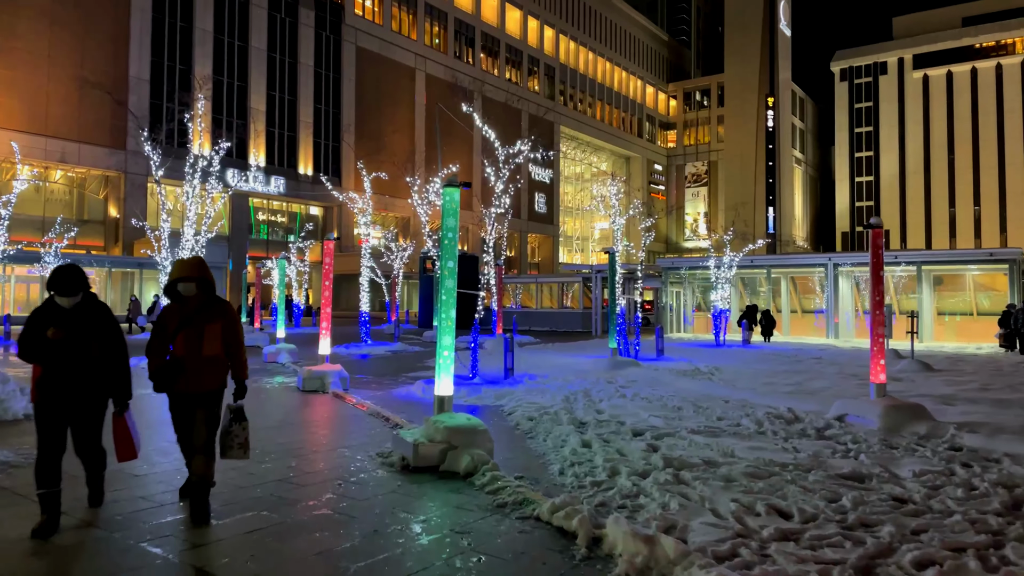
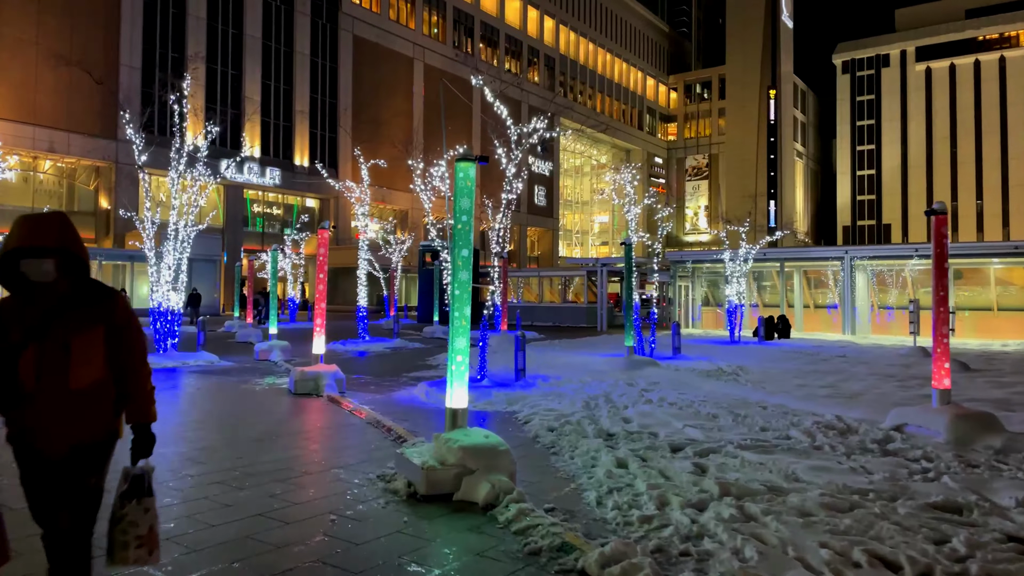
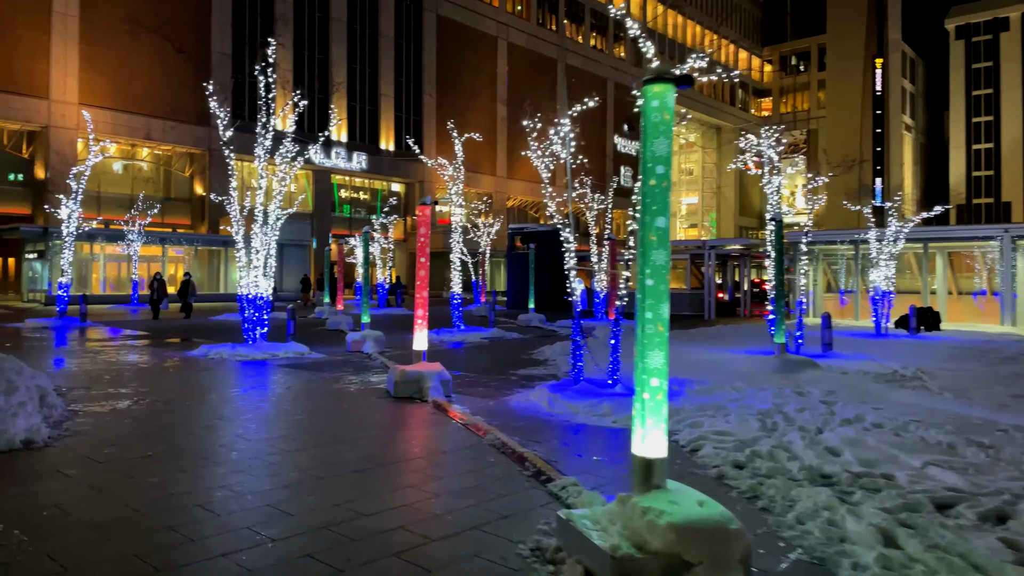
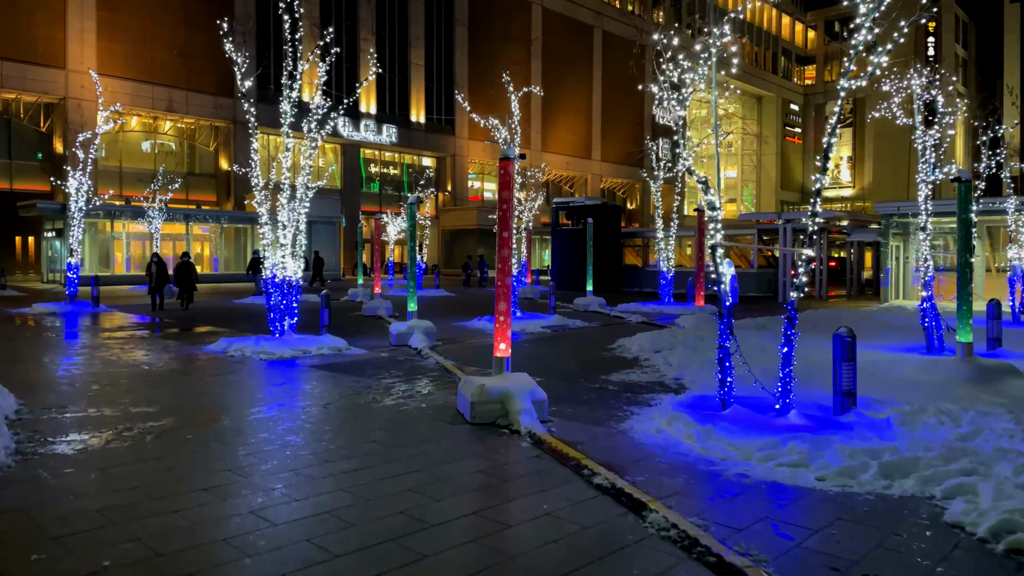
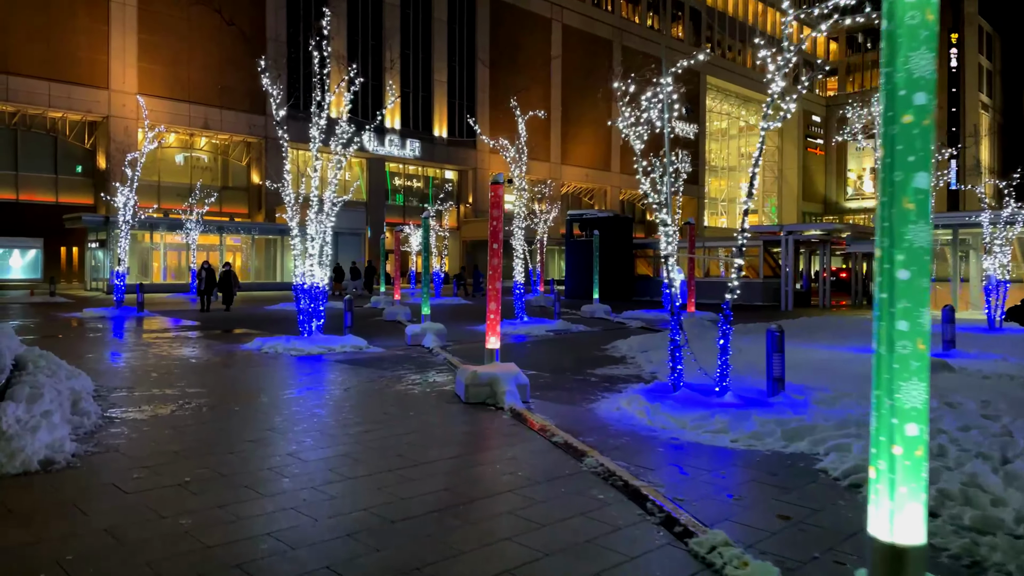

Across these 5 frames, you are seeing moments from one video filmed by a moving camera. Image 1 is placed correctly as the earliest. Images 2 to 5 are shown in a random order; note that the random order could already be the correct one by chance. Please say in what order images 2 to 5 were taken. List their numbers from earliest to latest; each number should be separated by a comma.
2, 3, 5, 4
